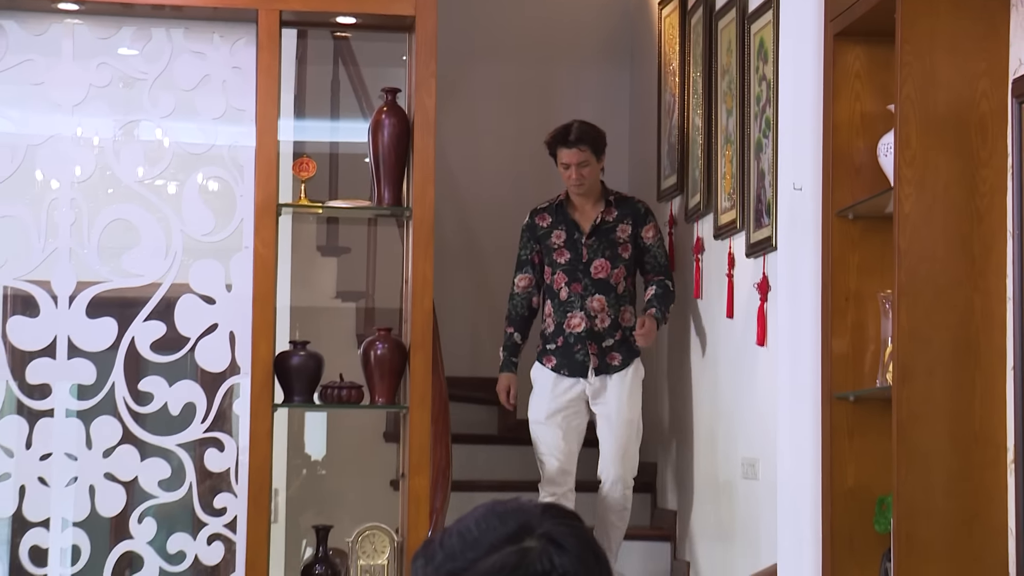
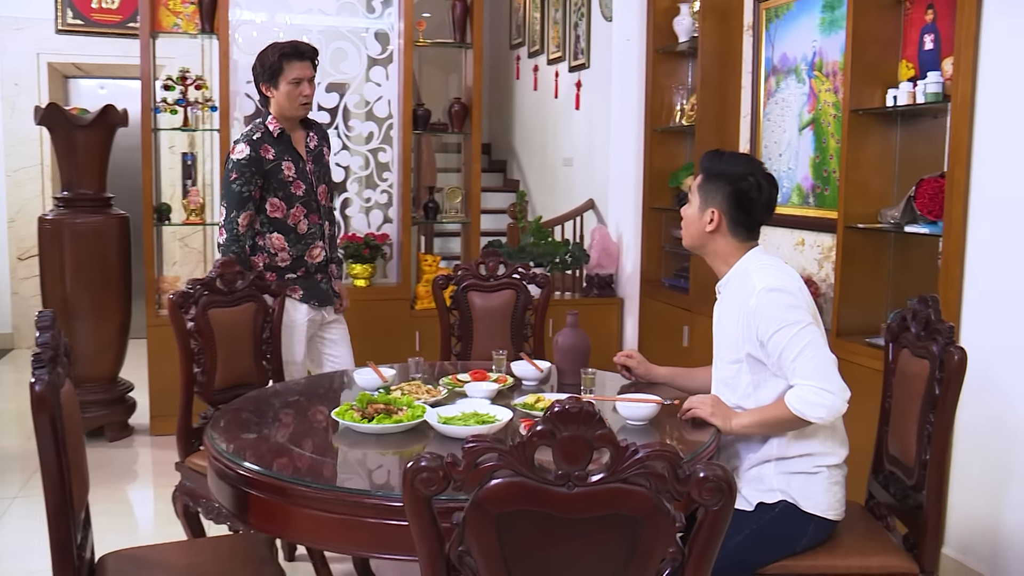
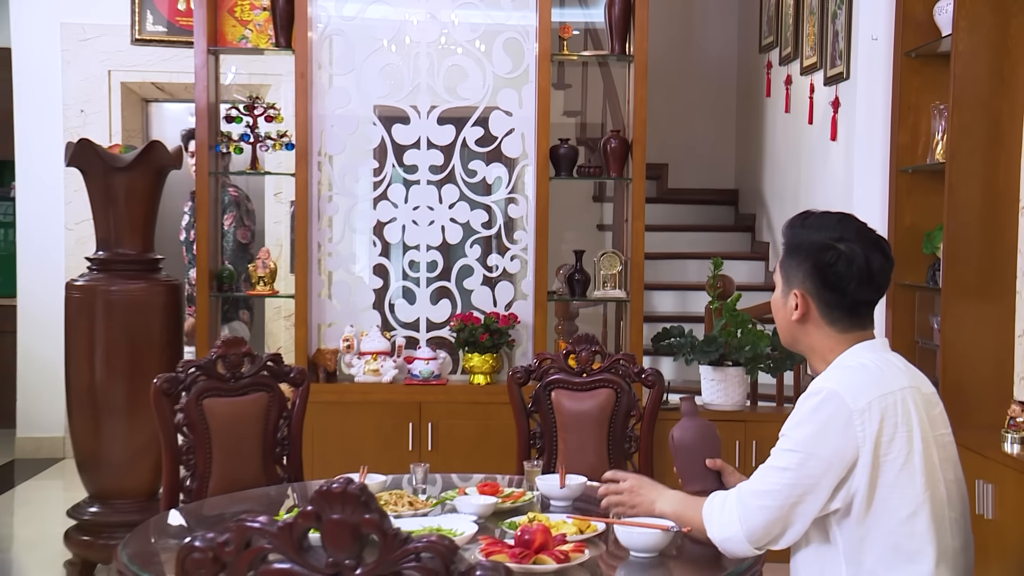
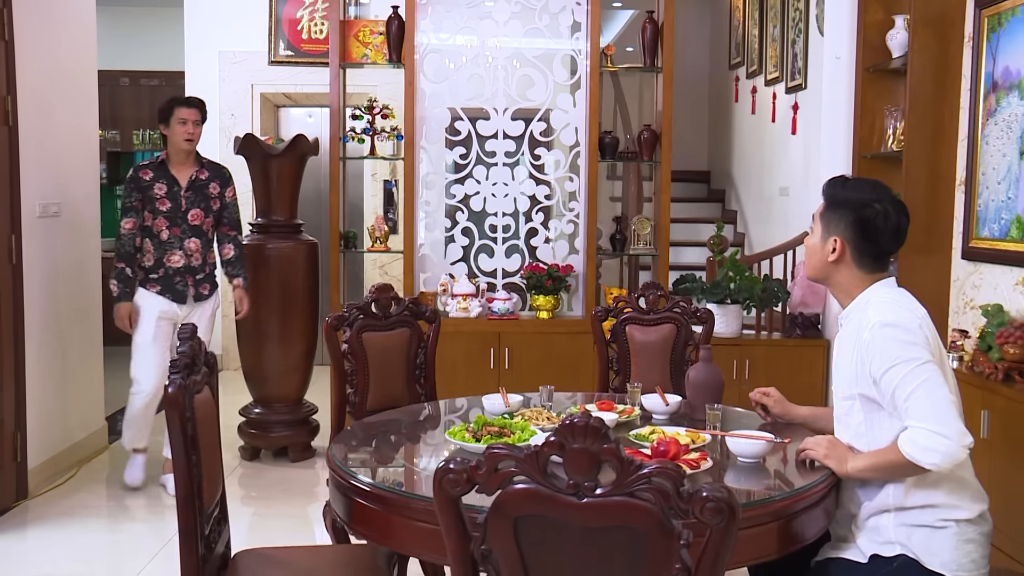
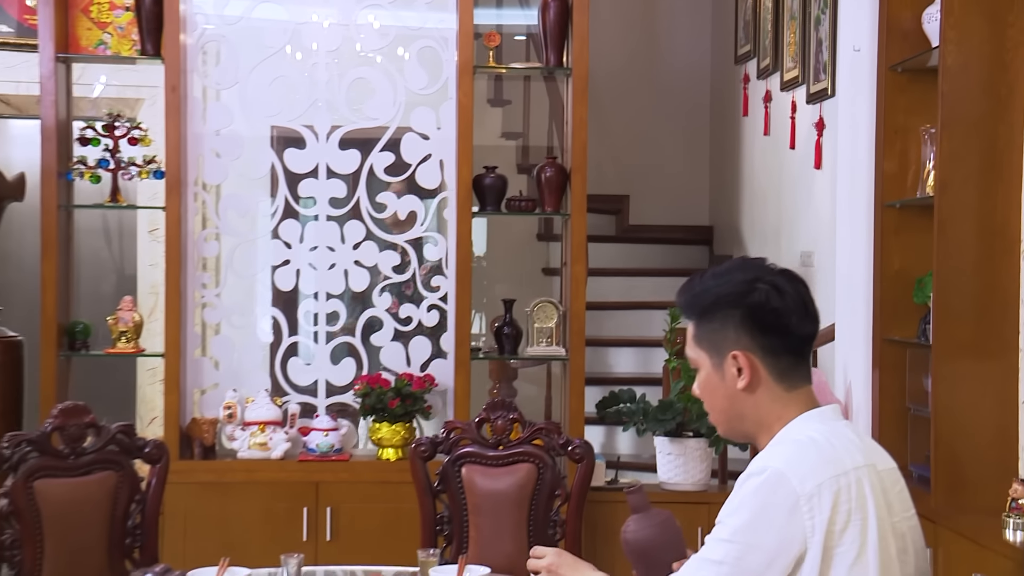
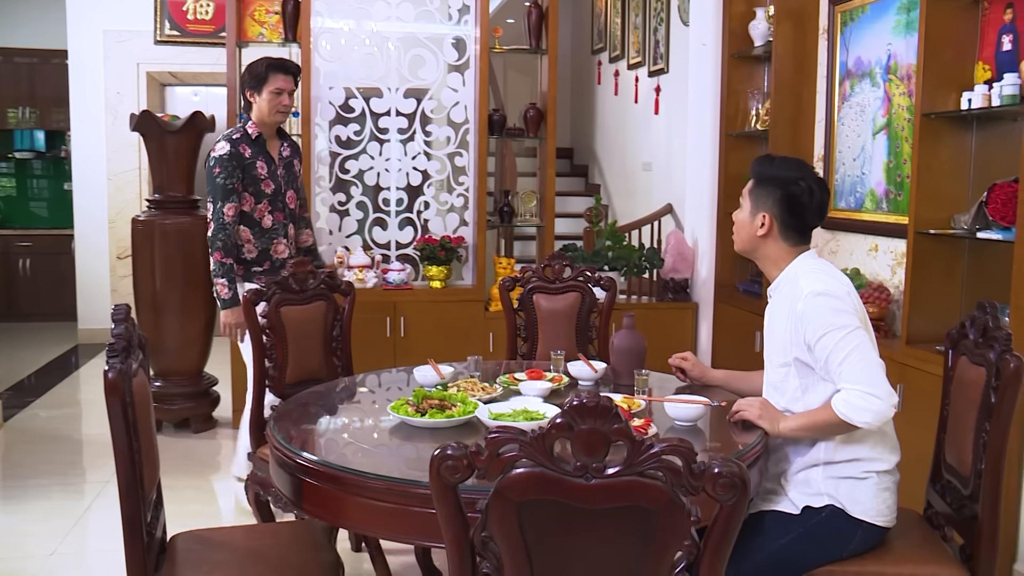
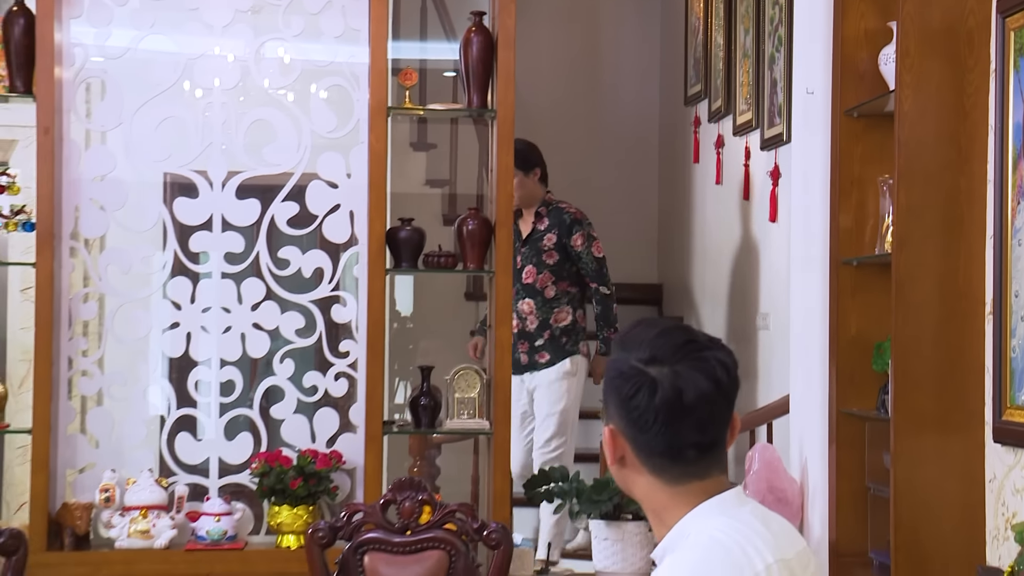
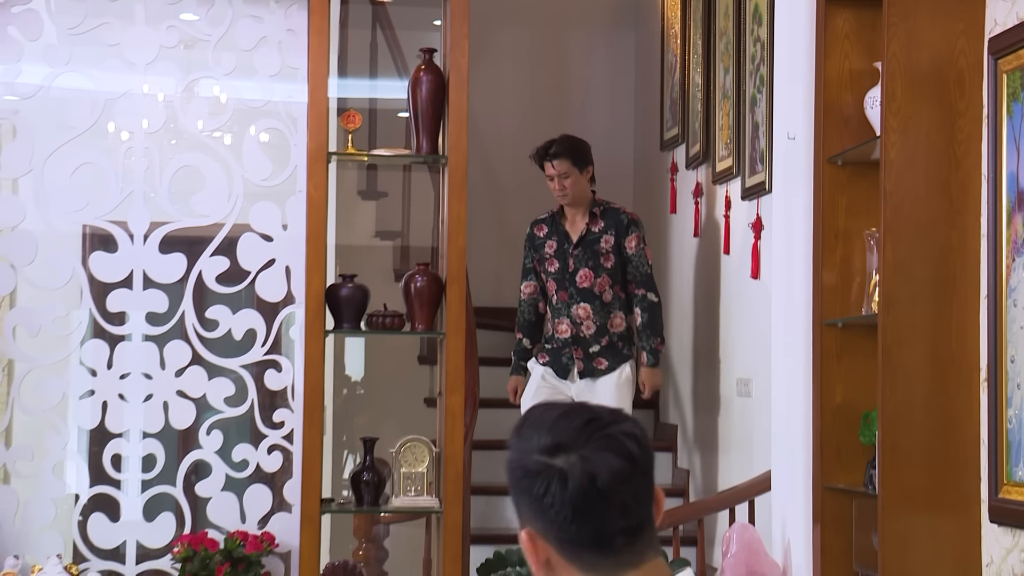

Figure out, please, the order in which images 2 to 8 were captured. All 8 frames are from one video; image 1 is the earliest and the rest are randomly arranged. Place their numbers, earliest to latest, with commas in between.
8, 7, 5, 3, 4, 6, 2
